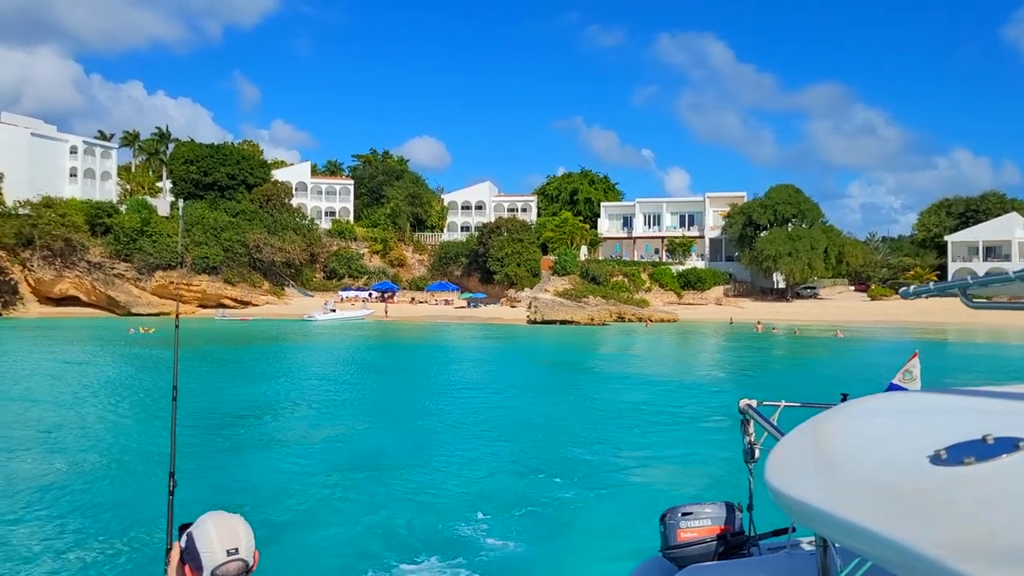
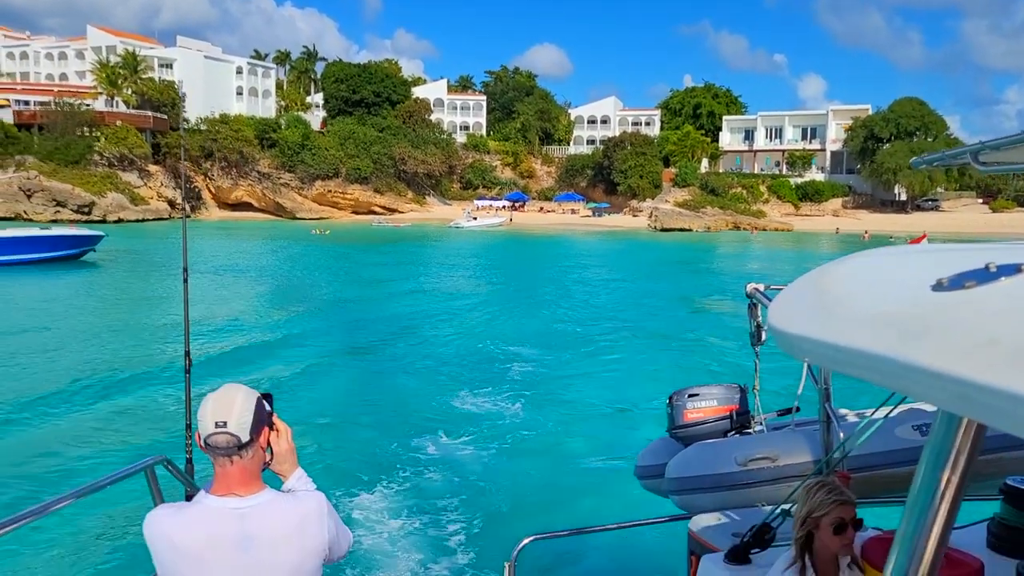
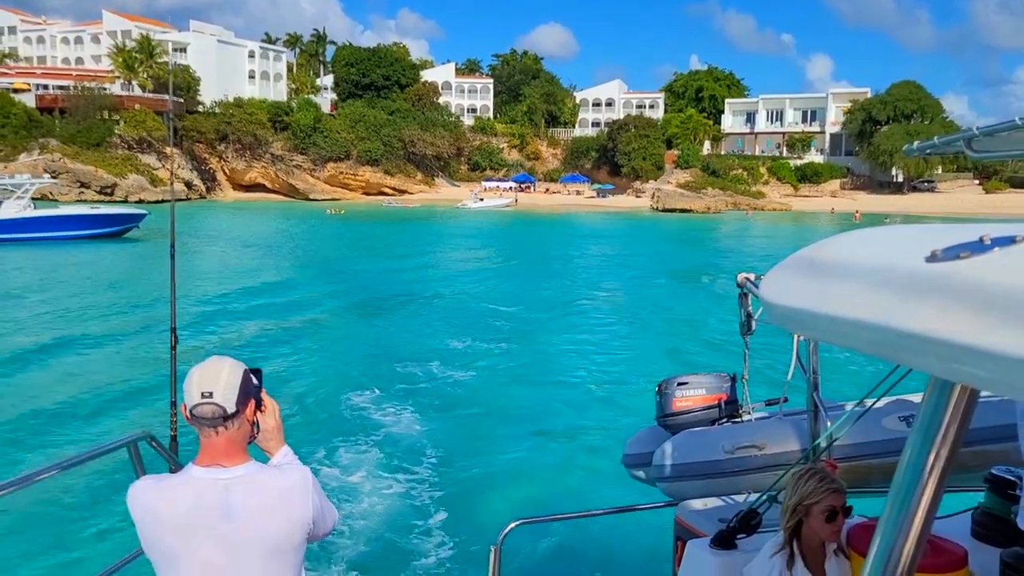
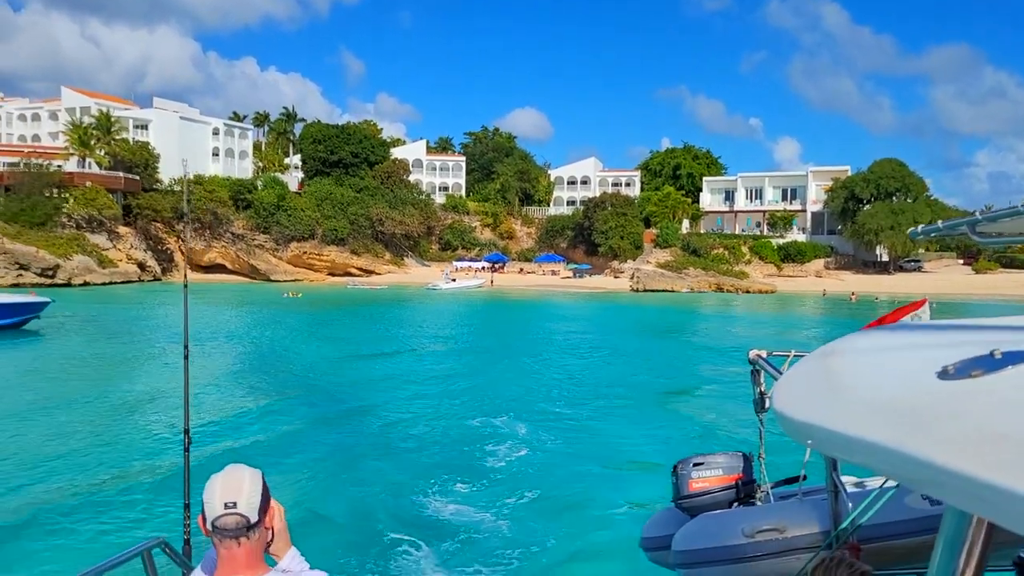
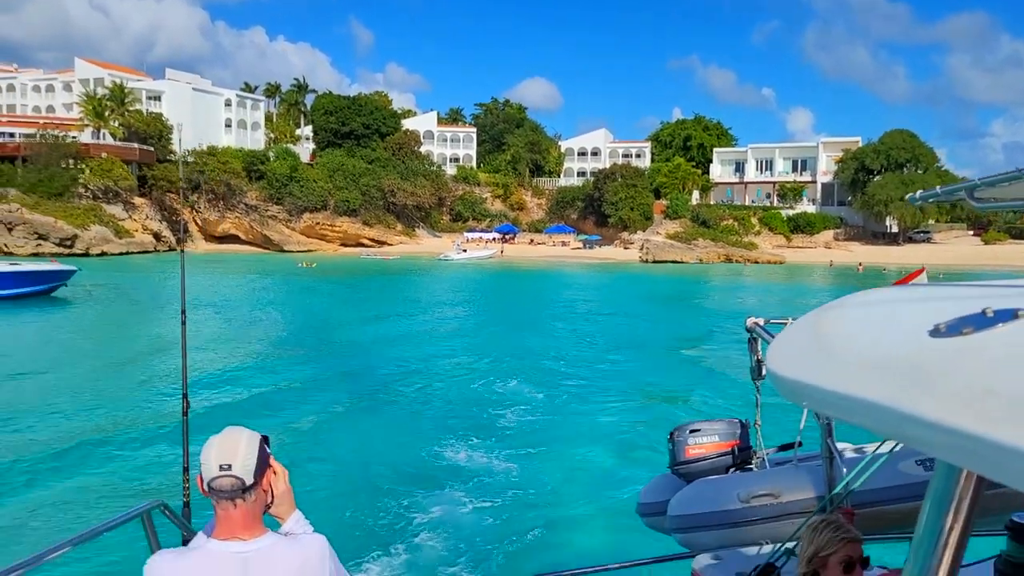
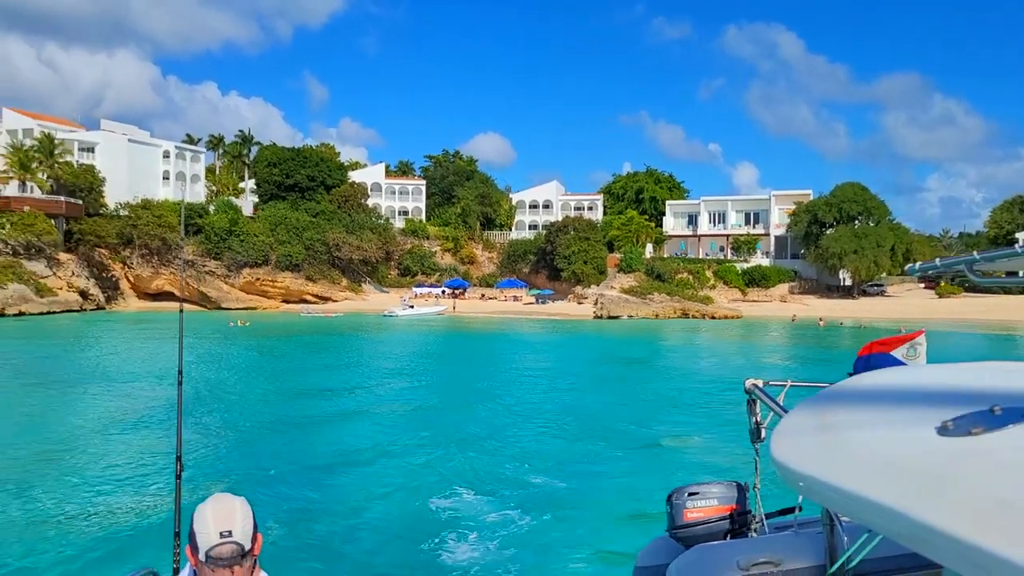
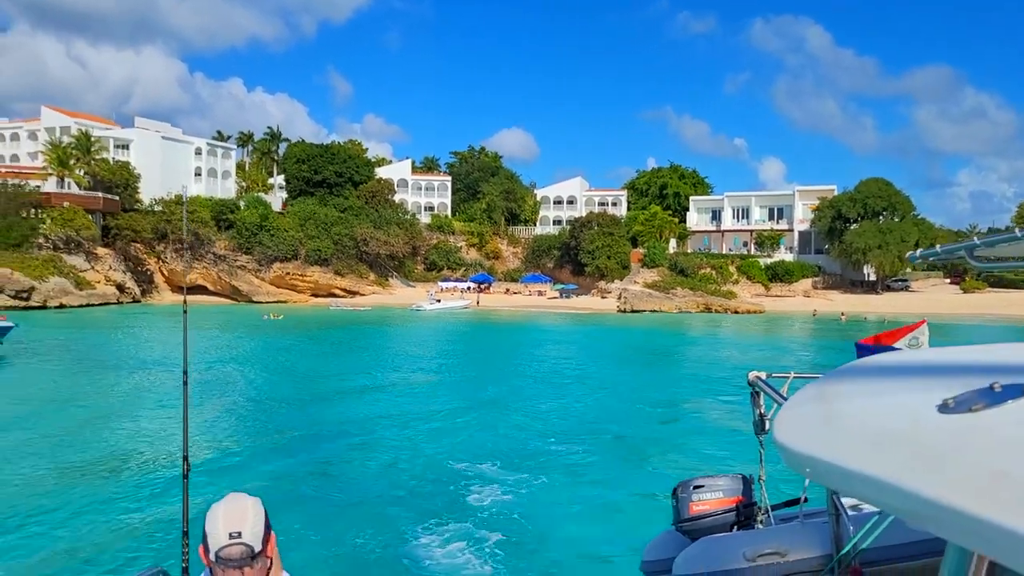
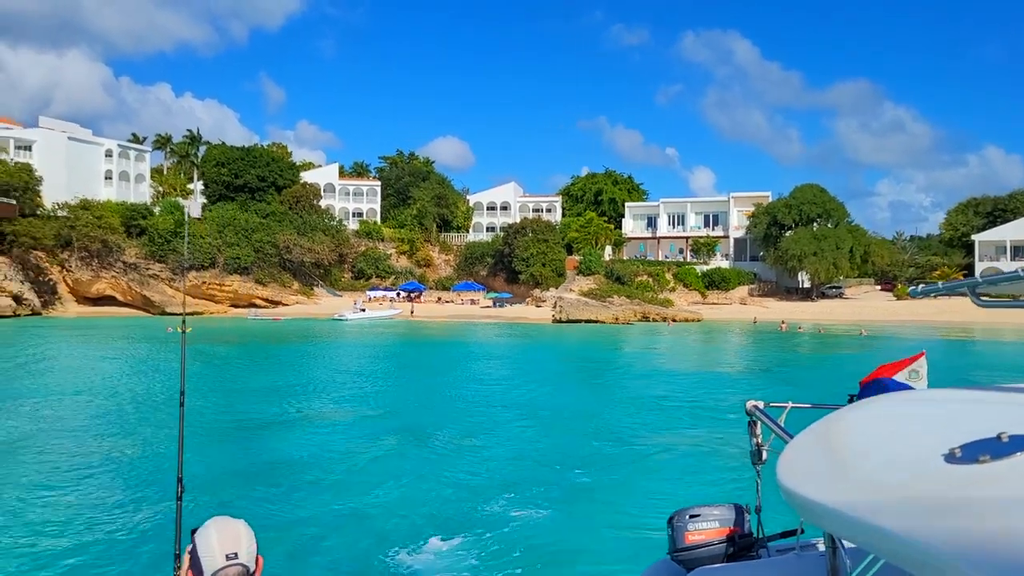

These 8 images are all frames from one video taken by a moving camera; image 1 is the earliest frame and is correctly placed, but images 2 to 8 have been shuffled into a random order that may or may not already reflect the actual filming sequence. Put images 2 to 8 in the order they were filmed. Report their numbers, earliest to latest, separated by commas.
8, 6, 7, 4, 5, 2, 3
